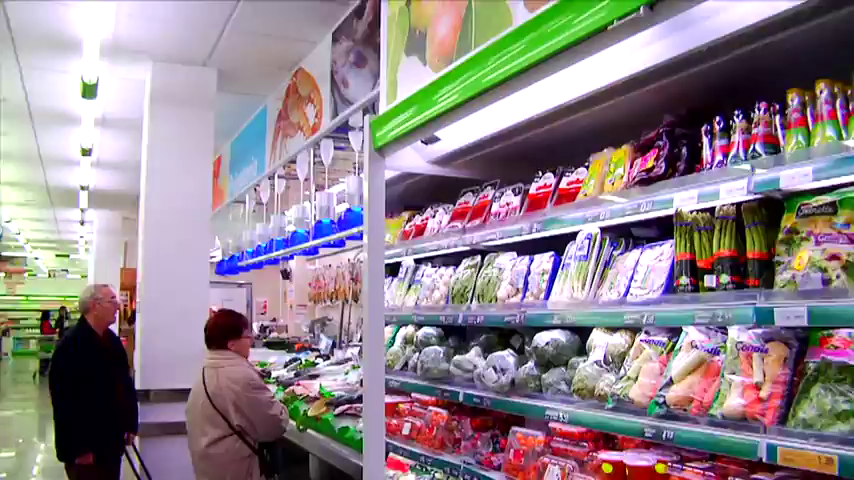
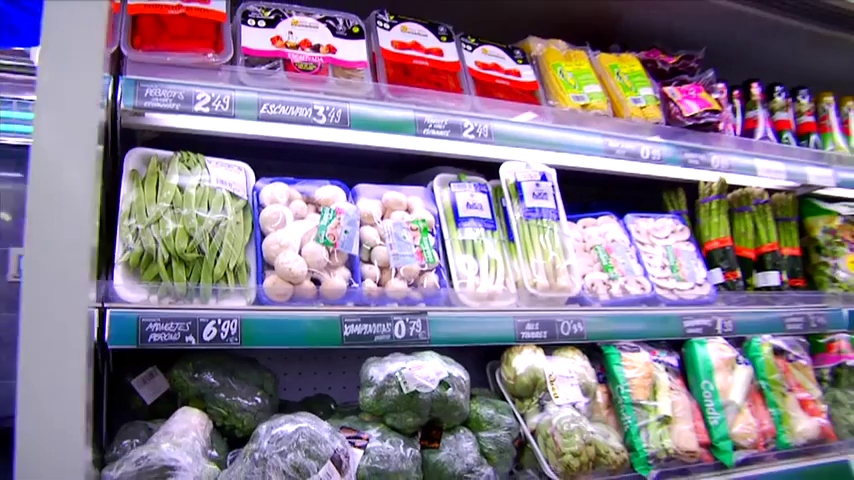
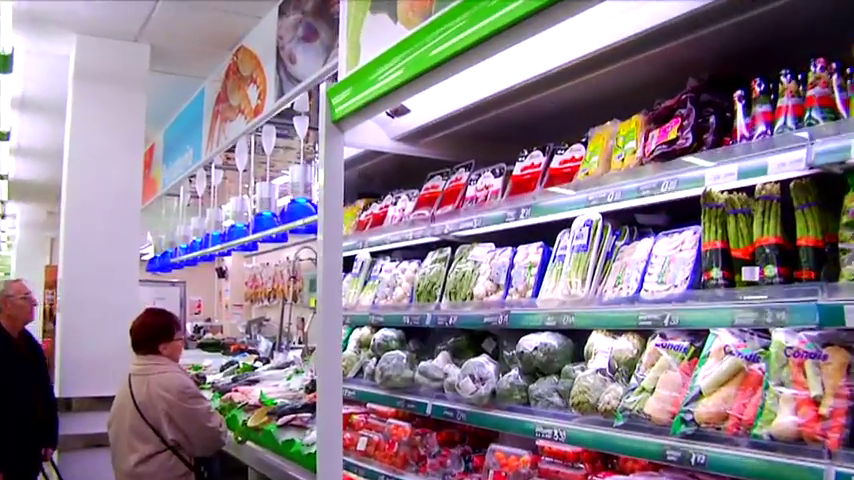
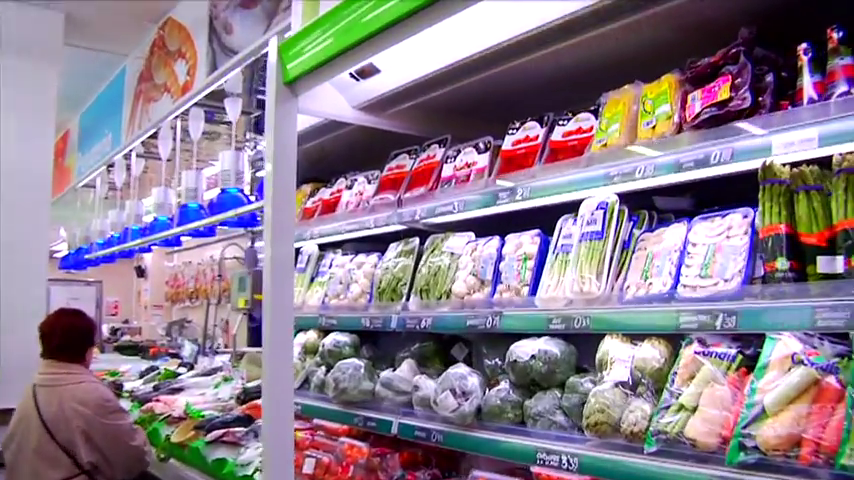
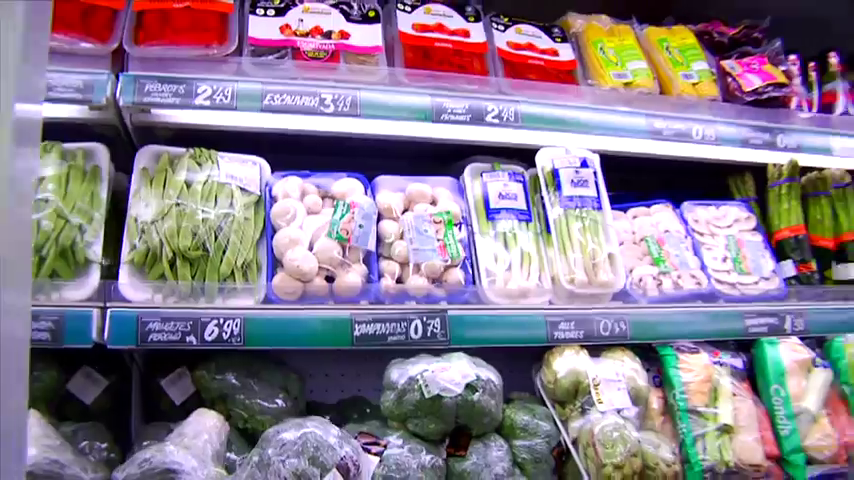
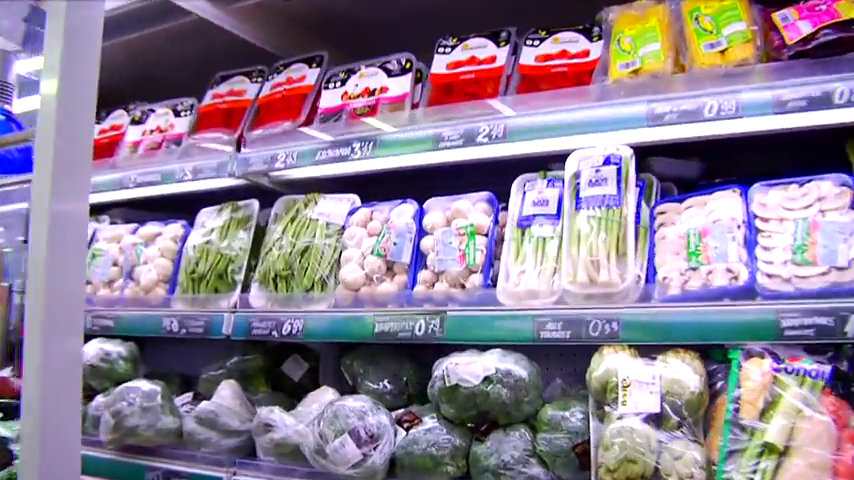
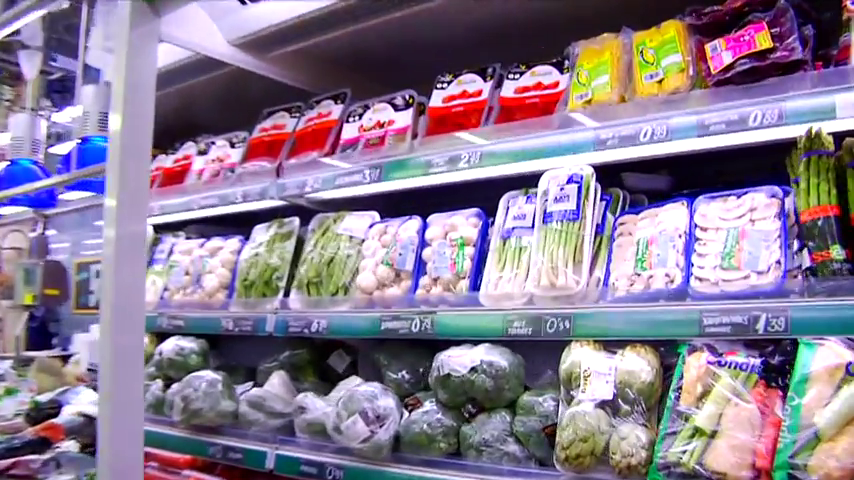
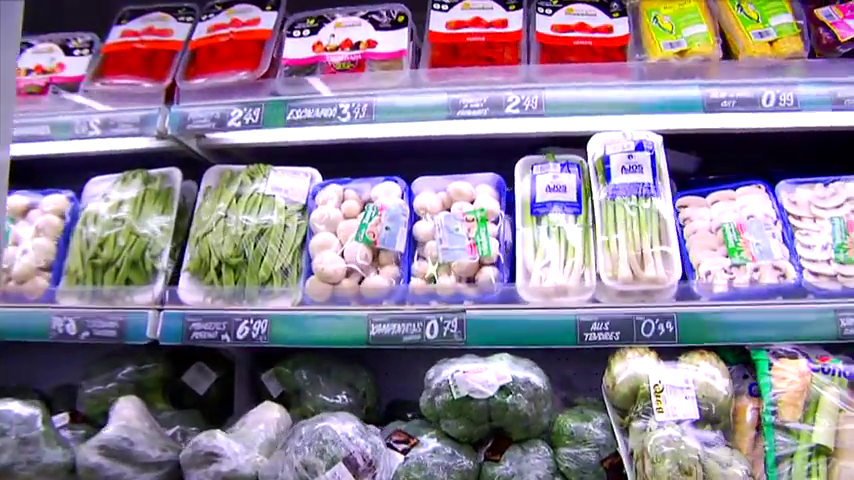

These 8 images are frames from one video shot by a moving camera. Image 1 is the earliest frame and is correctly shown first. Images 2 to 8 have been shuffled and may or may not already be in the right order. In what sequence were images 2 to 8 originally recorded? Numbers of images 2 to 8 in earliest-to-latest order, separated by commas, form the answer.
3, 4, 7, 6, 8, 5, 2
